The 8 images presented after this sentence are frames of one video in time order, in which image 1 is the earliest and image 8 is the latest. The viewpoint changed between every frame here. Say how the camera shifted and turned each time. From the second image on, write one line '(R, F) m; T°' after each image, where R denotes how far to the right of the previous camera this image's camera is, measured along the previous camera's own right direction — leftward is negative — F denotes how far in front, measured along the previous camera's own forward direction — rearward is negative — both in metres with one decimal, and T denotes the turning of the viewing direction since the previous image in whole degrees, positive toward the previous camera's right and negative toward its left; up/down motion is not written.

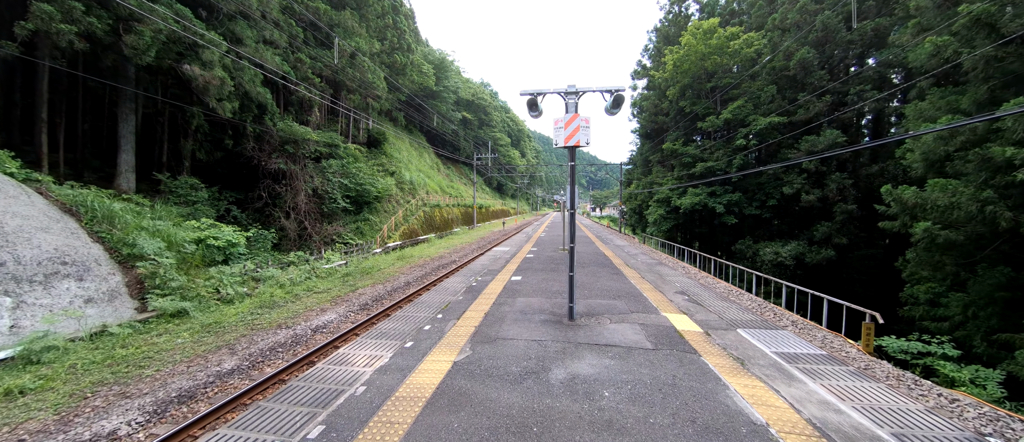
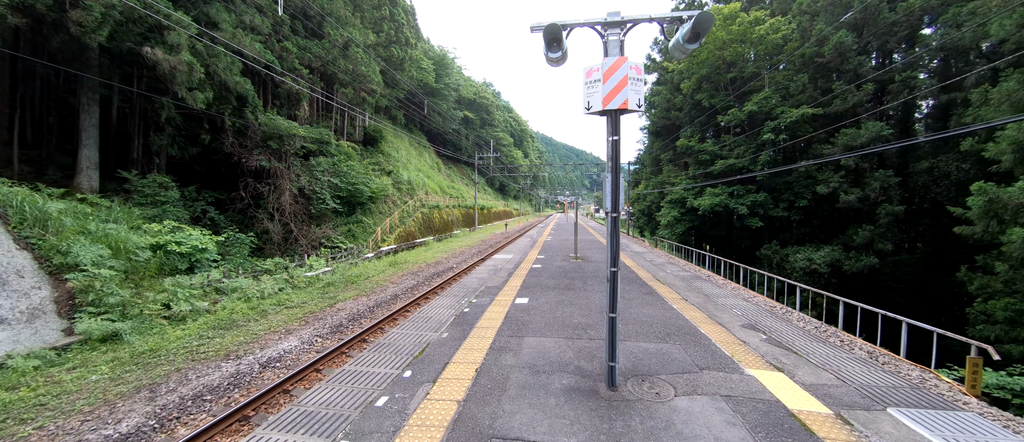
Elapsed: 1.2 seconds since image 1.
(0.0, +1.3) m; 0°
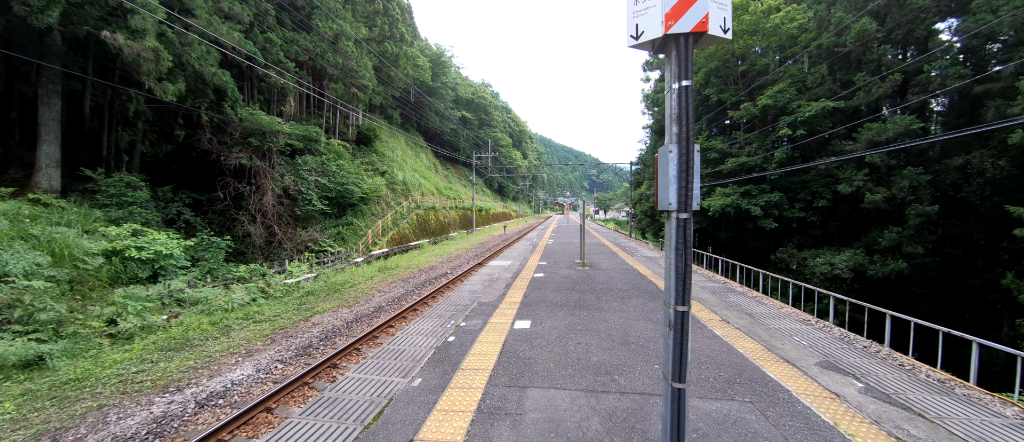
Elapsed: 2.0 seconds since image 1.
(0.0, +0.9) m; 0°
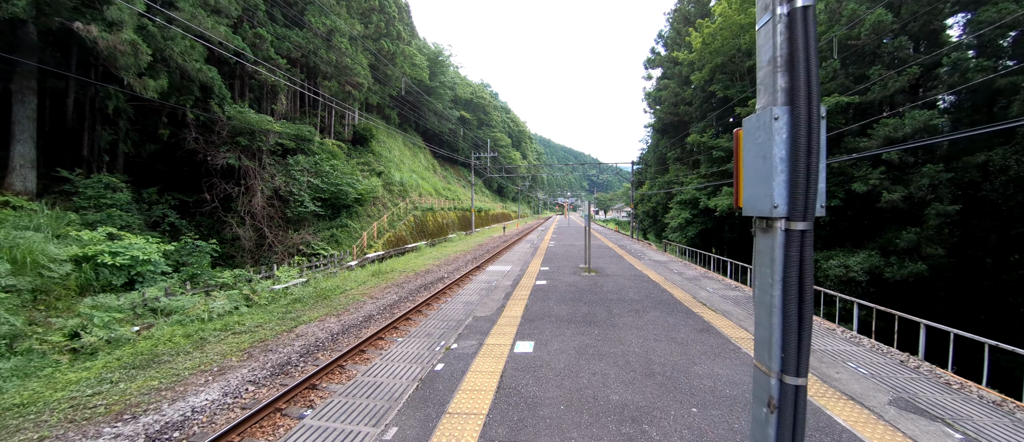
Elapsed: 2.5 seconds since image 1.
(0.0, +0.5) m; 0°
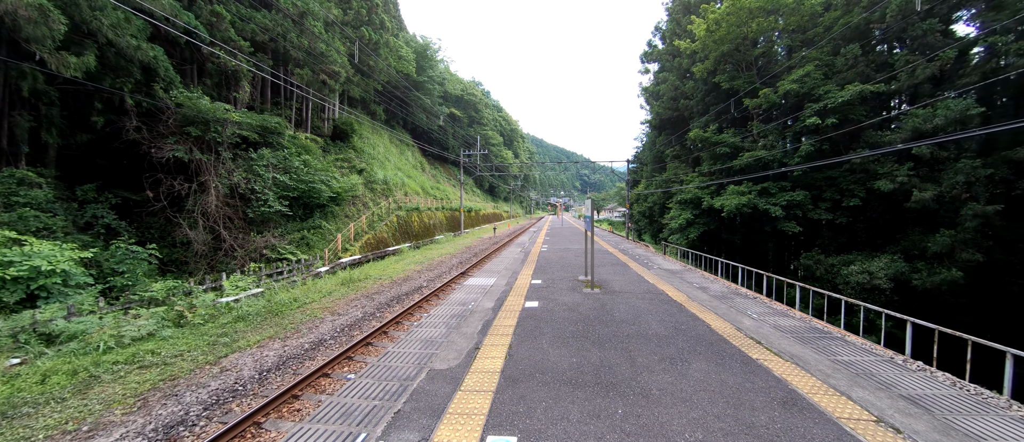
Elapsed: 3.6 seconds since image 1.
(+0.1, +1.2) m; +1°
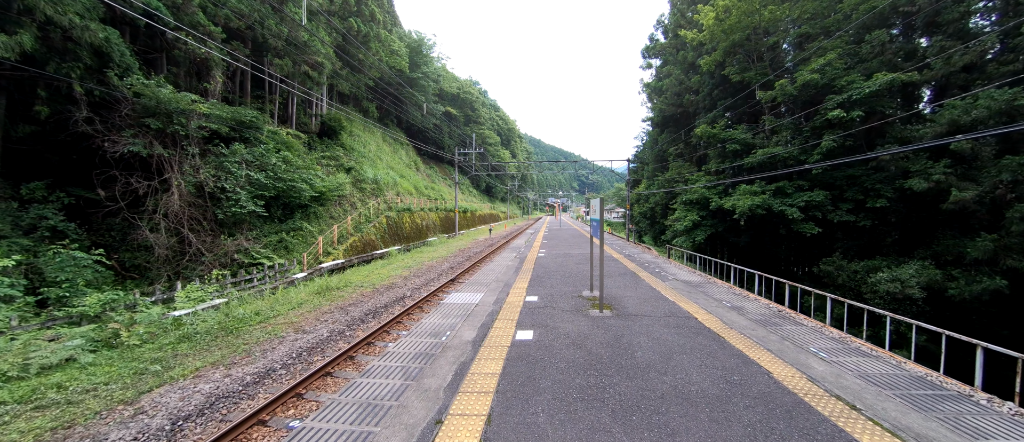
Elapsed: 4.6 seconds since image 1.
(+0.1, +1.0) m; 0°
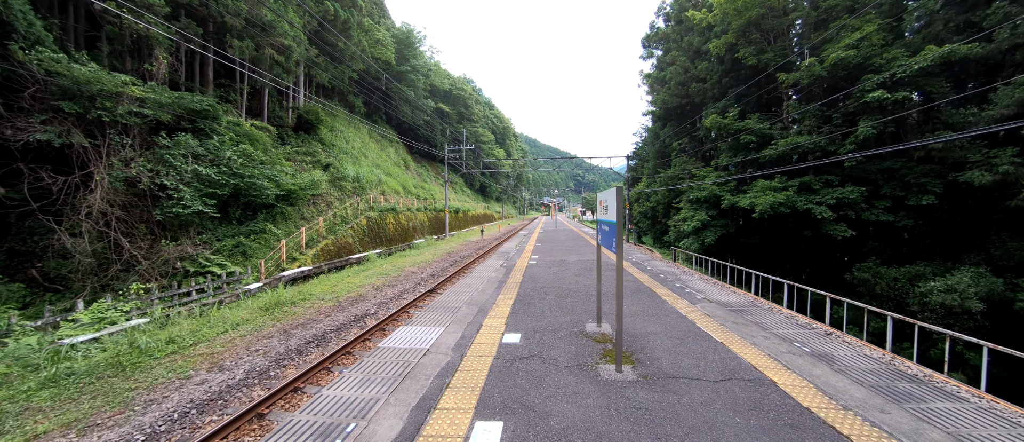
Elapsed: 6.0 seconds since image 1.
(+0.3, +1.4) m; +1°
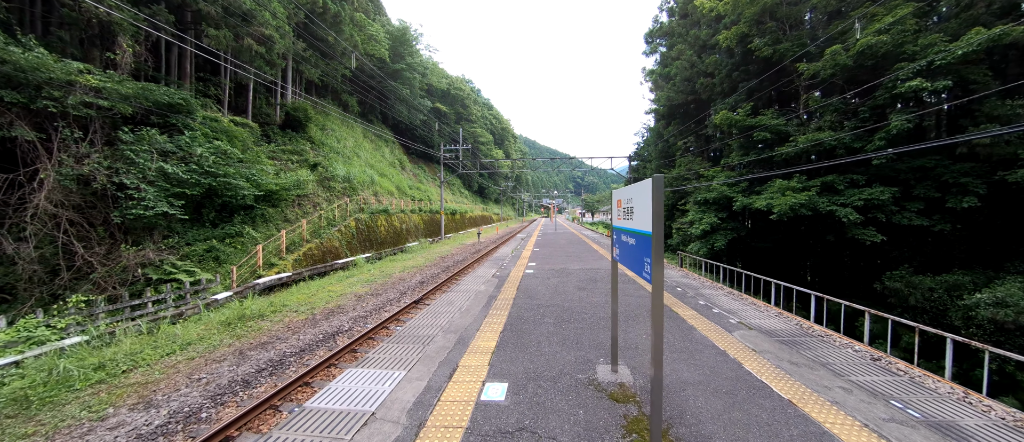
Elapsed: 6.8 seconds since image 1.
(+0.1, +0.8) m; 0°
